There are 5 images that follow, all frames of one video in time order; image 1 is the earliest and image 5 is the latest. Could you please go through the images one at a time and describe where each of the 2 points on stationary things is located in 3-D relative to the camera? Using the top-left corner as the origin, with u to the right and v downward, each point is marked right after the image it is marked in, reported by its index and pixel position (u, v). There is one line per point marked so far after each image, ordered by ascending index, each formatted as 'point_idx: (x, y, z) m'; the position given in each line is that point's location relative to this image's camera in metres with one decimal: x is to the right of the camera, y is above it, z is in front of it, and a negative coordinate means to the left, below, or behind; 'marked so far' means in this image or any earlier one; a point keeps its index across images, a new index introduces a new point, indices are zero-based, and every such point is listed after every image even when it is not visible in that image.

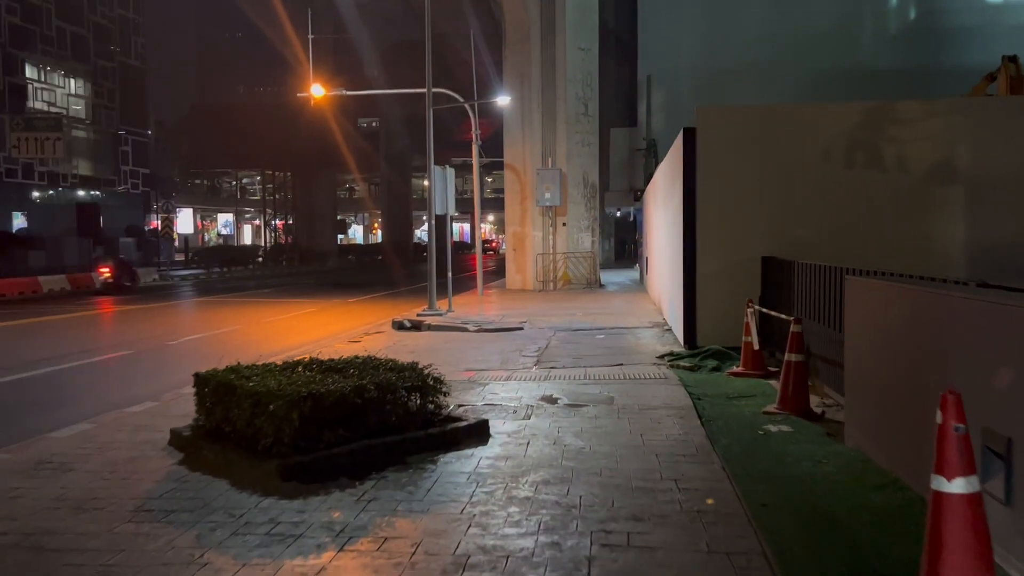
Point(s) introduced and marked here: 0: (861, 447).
0: (+2.3, -1.1, +5.7) m
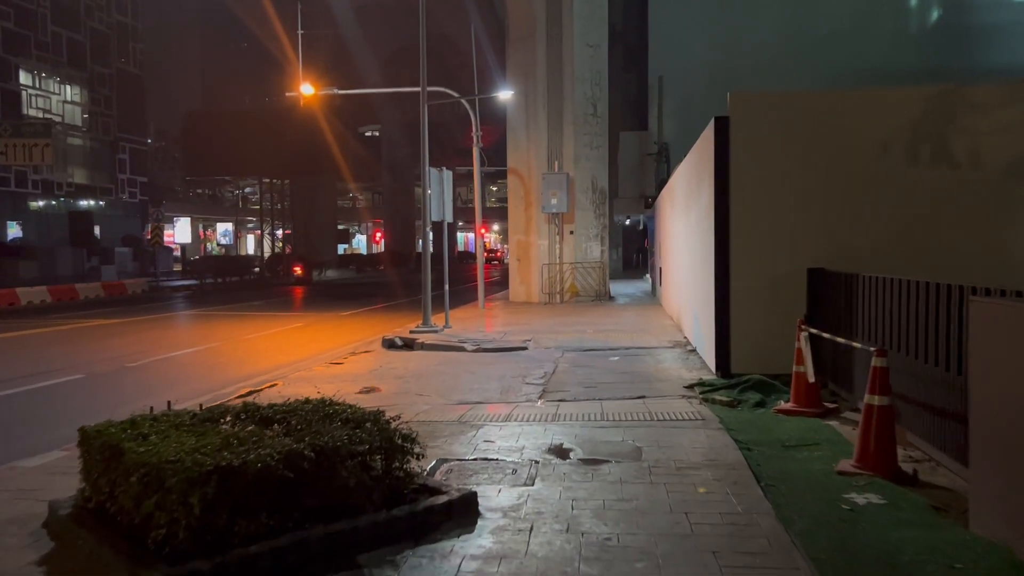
0: (+2.3, -1.2, +4.1) m
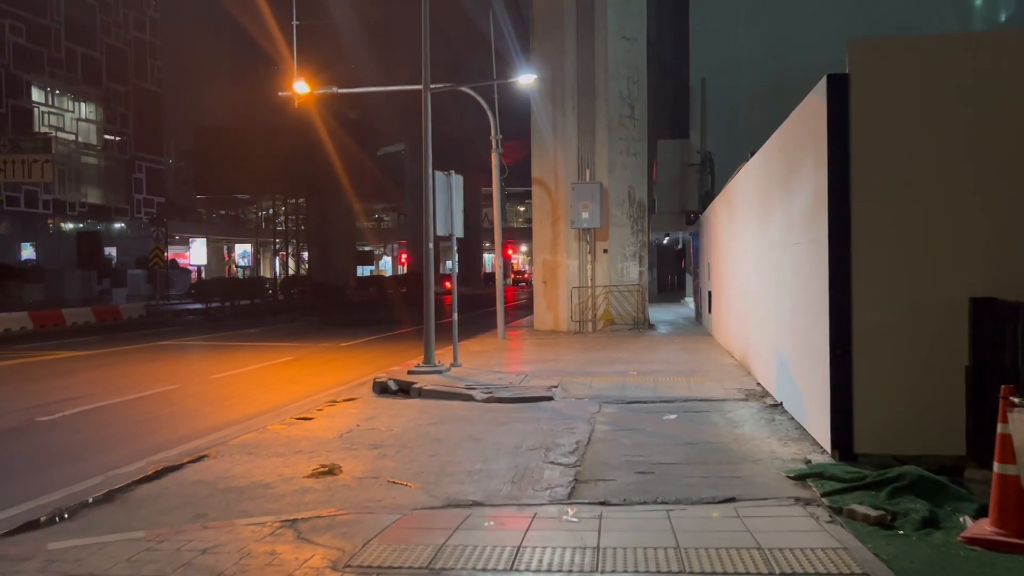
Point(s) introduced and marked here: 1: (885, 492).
0: (+2.3, -1.3, +1.0) m
1: (+2.3, -1.3, +5.2) m
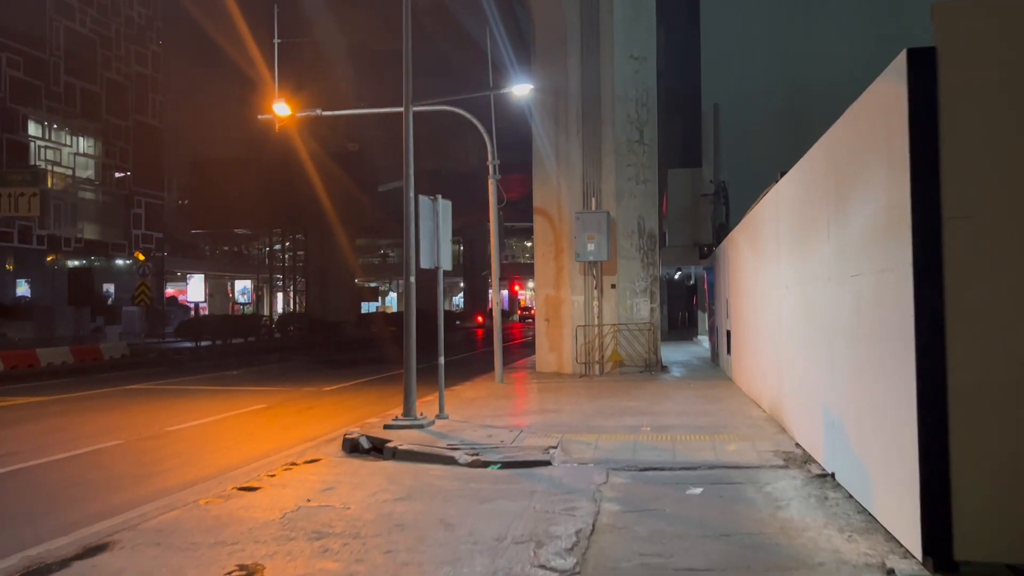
0: (+2.1, -1.4, -0.7) m
1: (+2.2, -1.5, +3.5) m
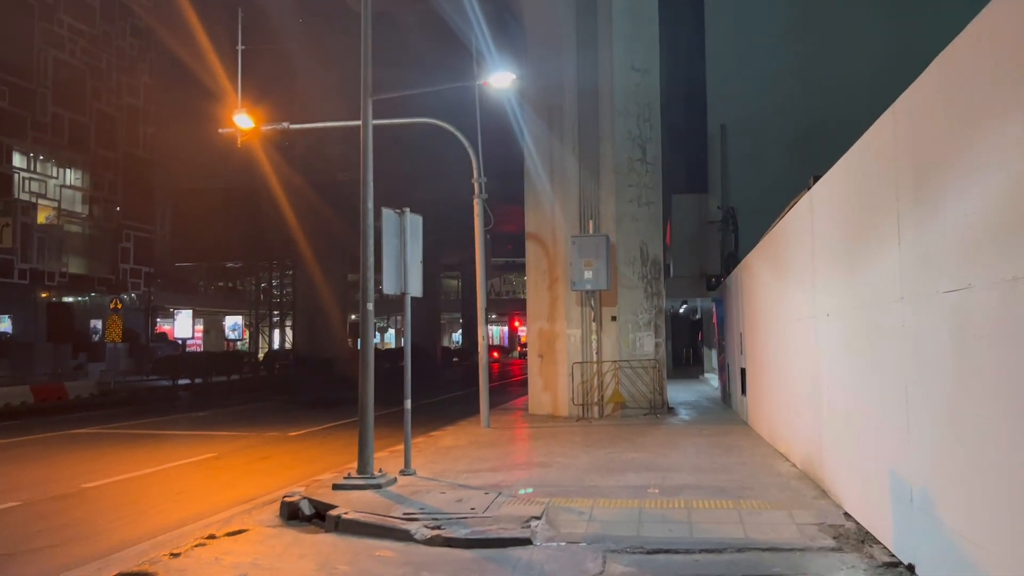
0: (+1.8, -1.2, -2.6) m
1: (+1.9, -1.4, +1.6) m
